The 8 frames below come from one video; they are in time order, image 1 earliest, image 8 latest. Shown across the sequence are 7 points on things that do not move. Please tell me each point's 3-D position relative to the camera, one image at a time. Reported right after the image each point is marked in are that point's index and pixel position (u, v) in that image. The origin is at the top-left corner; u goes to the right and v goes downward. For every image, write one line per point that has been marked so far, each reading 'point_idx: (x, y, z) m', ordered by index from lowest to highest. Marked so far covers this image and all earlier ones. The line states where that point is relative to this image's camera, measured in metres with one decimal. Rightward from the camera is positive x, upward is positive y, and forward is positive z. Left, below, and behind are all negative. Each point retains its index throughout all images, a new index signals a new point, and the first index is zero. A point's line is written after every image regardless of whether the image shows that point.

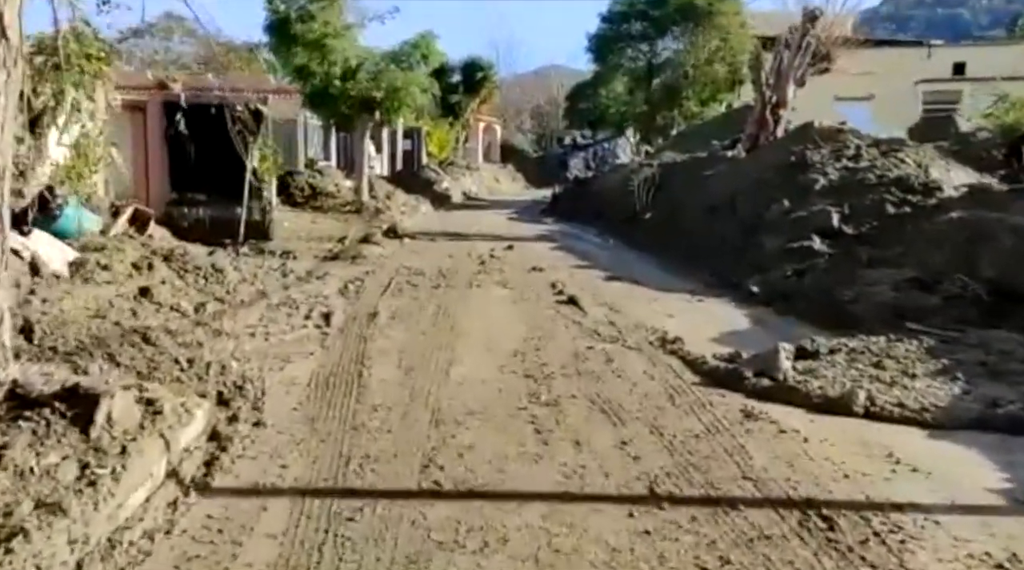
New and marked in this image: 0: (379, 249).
0: (-2.2, +0.6, +18.5) m
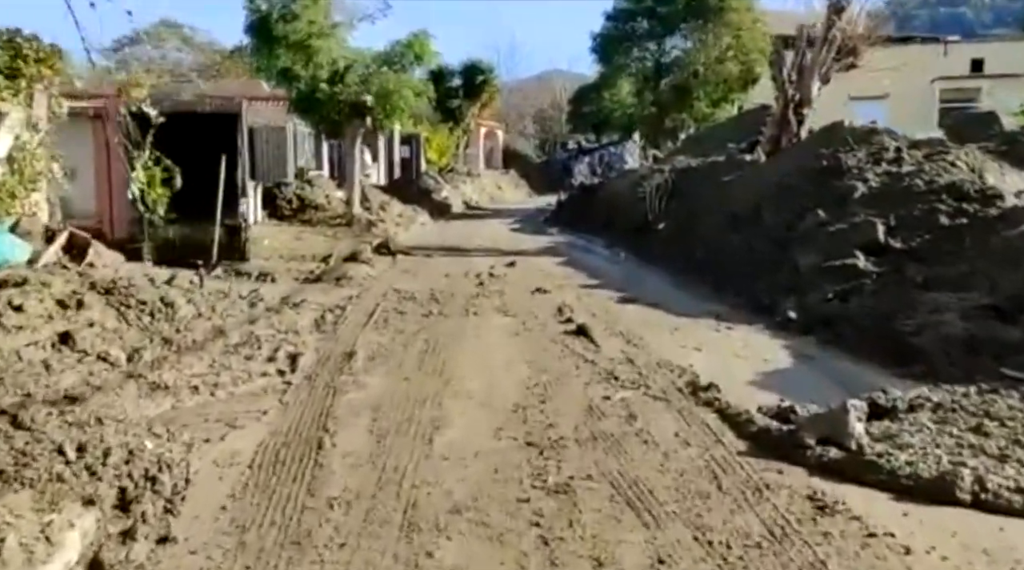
0: (-2.2, +0.3, +16.8) m
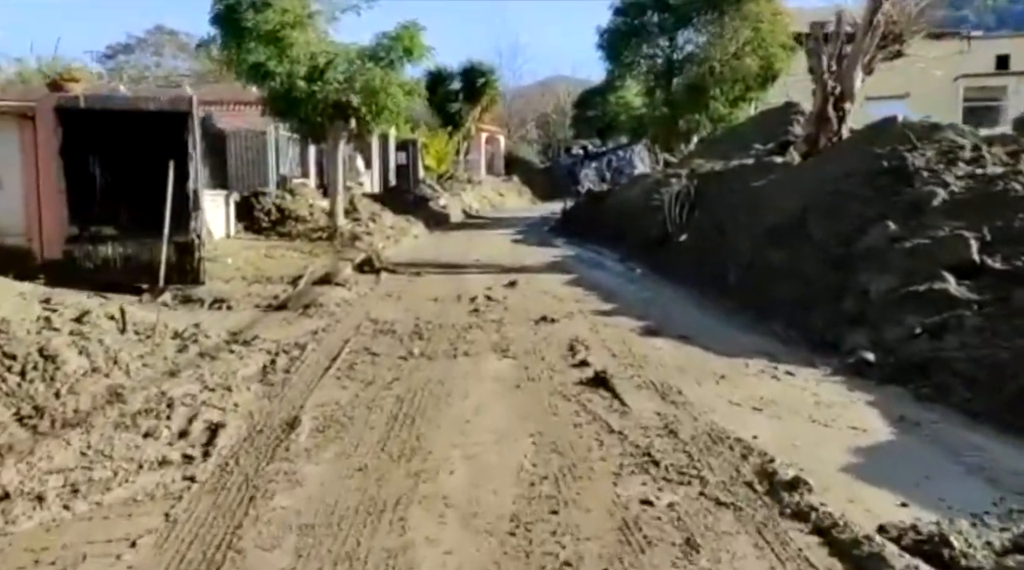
0: (-2.2, -0.1, +14.3) m
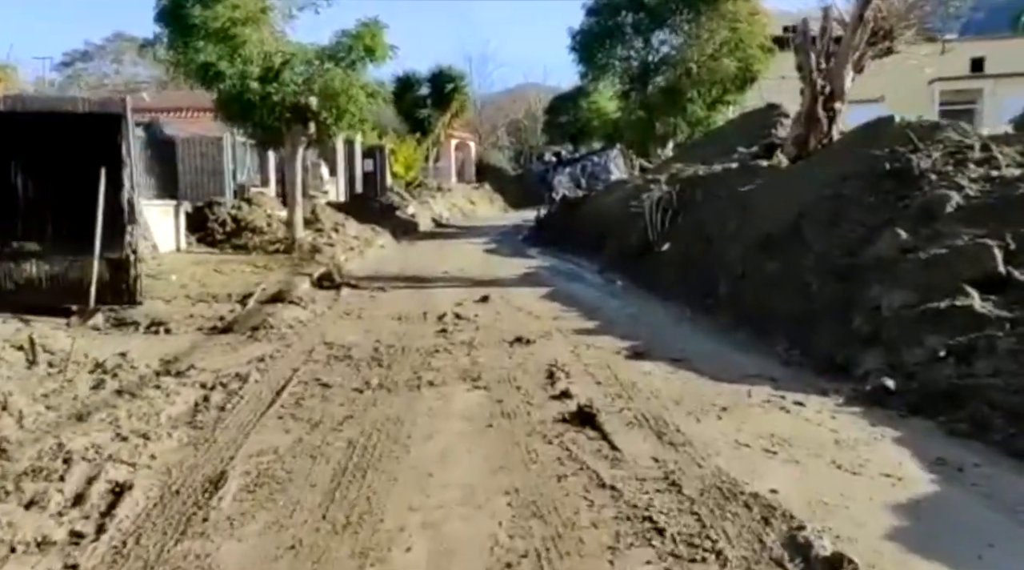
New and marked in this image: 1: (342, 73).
0: (-2.5, -0.3, +13.1) m
1: (-3.0, +3.8, +19.3) m
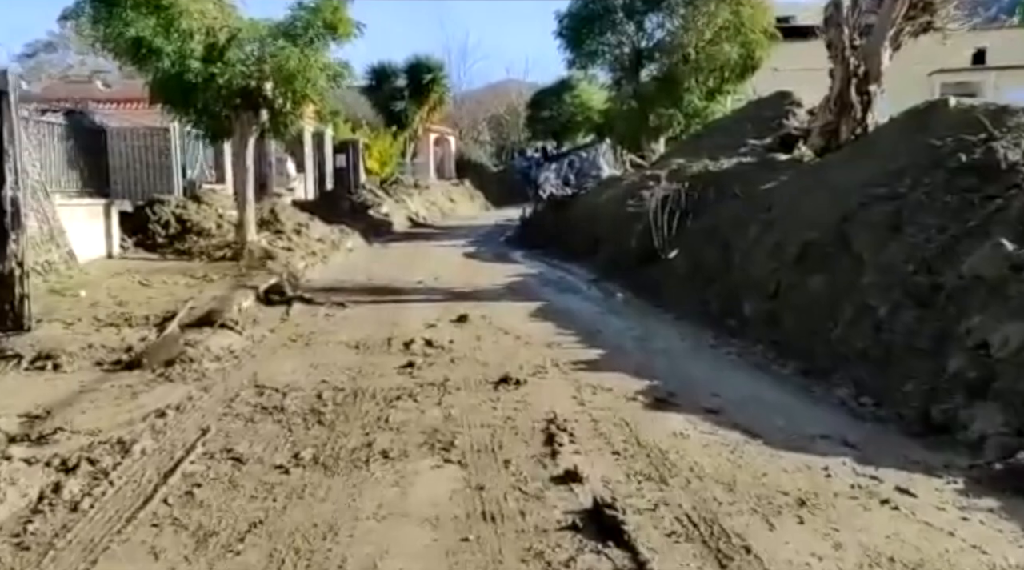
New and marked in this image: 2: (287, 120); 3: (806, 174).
0: (-2.7, -0.5, +10.6) m
1: (-3.3, +3.6, +16.8) m
2: (-3.8, +2.7, +17.9) m
3: (+3.7, +1.4, +13.7) m
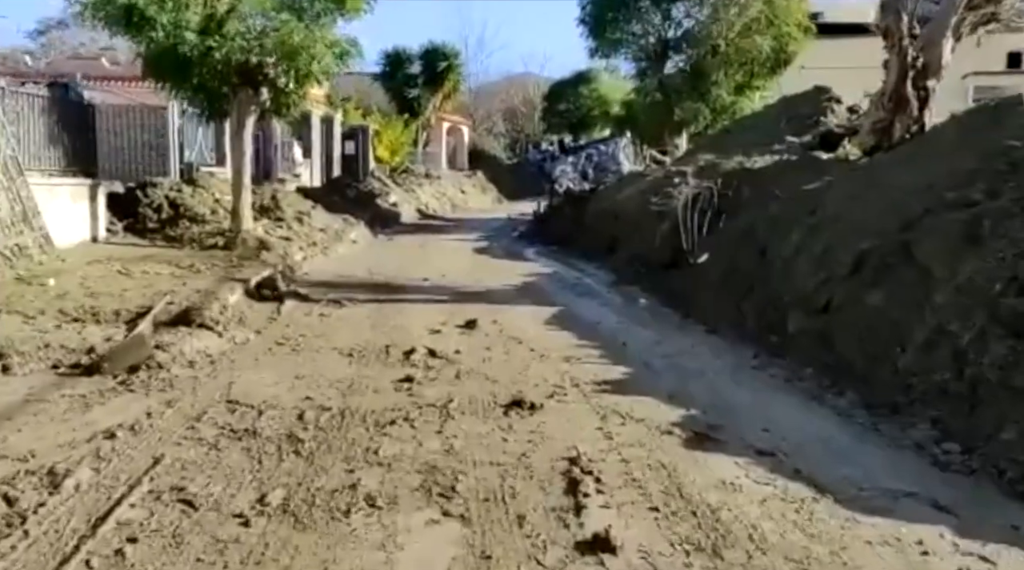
0: (-2.6, -0.4, +9.4) m
1: (-3.0, +3.7, +15.5) m
2: (-3.5, +2.8, +16.7) m
3: (+3.9, +1.2, +12.4) m
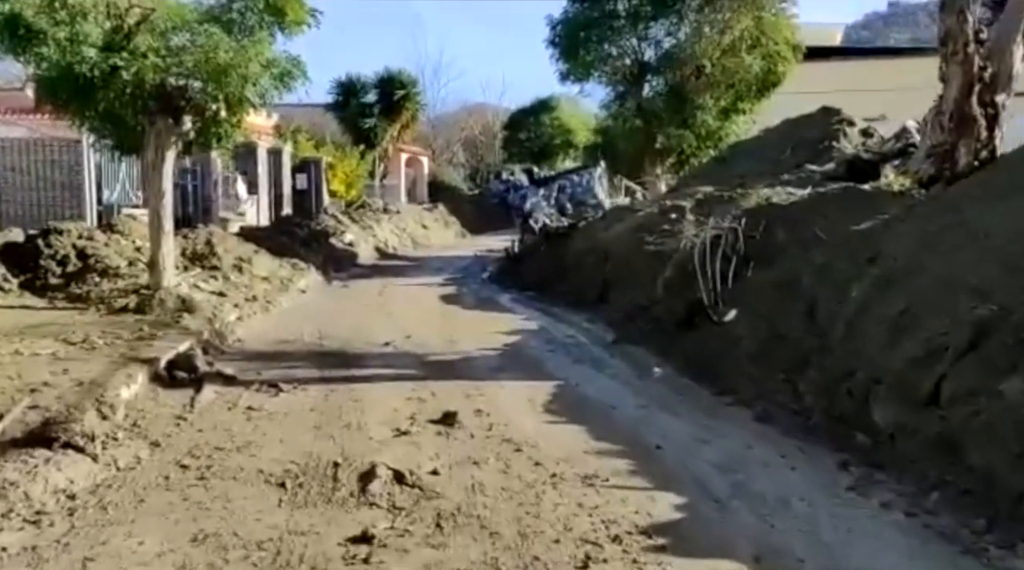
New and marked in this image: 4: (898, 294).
0: (-2.6, -1.1, +6.6) m
1: (-3.3, +2.9, +12.8) m
2: (-3.8, +2.0, +13.9) m
3: (+3.7, +0.7, +9.9) m
4: (+3.1, 0.0, +8.7) m
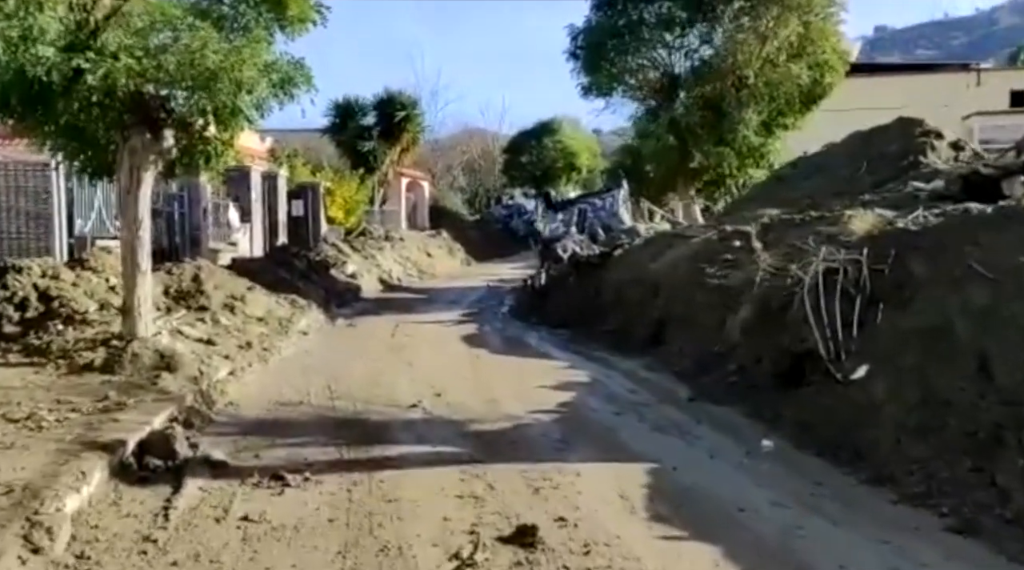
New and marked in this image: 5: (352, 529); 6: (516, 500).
0: (-2.0, -1.4, +4.1) m
1: (-2.8, +2.4, +10.5) m
2: (-3.3, +1.5, +11.6) m
3: (+4.3, +0.3, +7.5) m
4: (+3.6, -0.4, +6.3) m
5: (-0.9, -1.4, +6.2) m
6: (0.0, -1.3, +6.9) m
